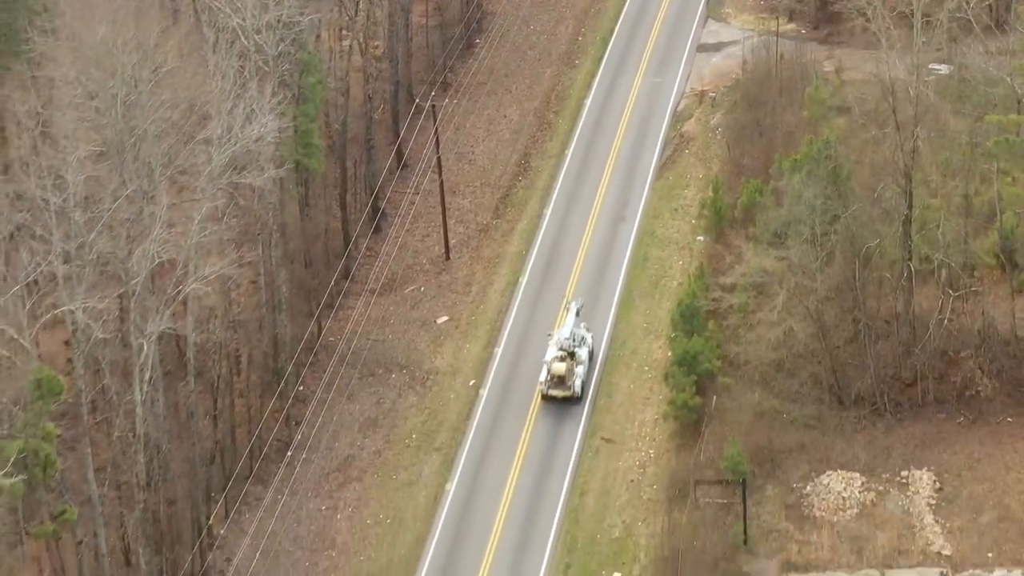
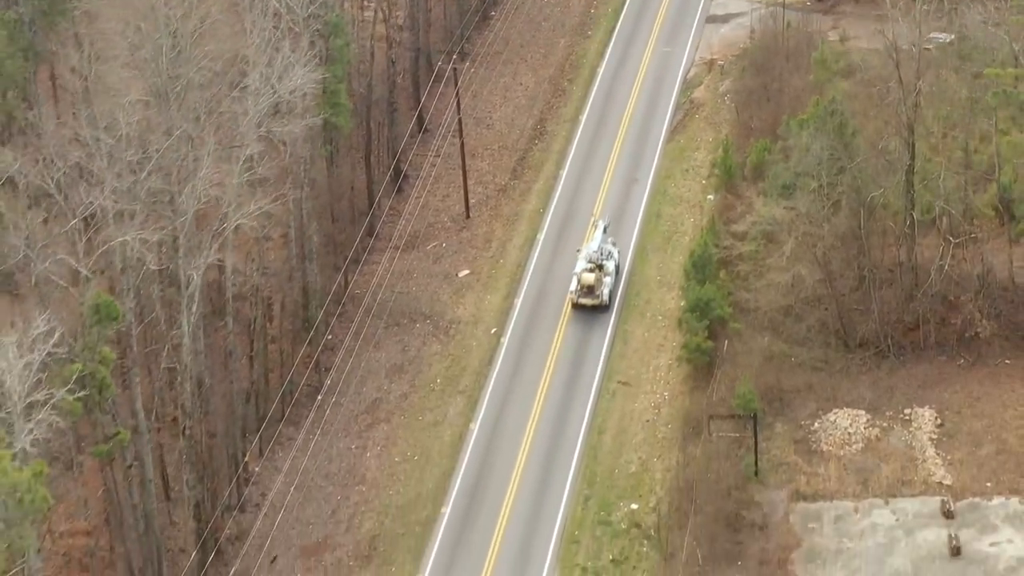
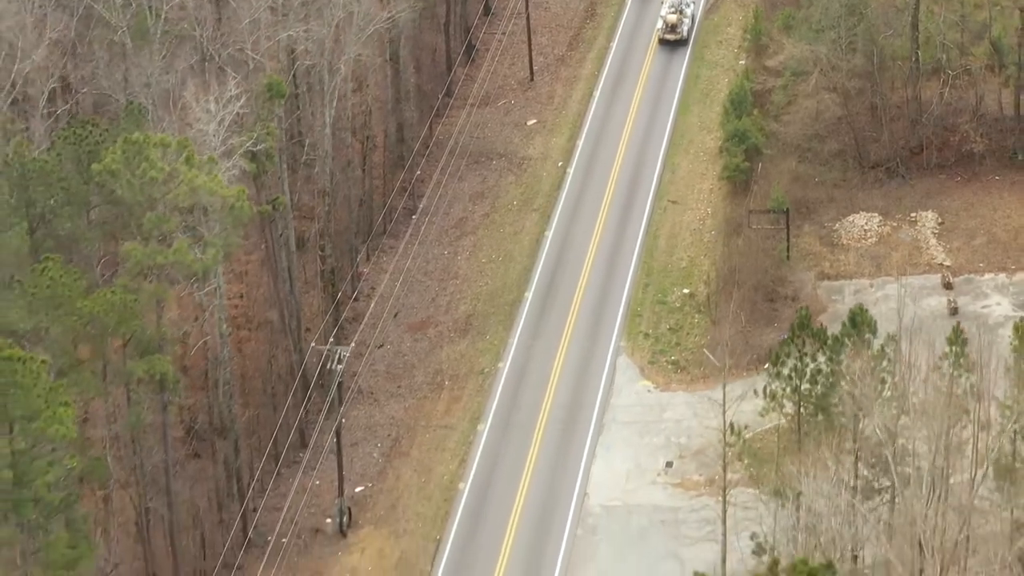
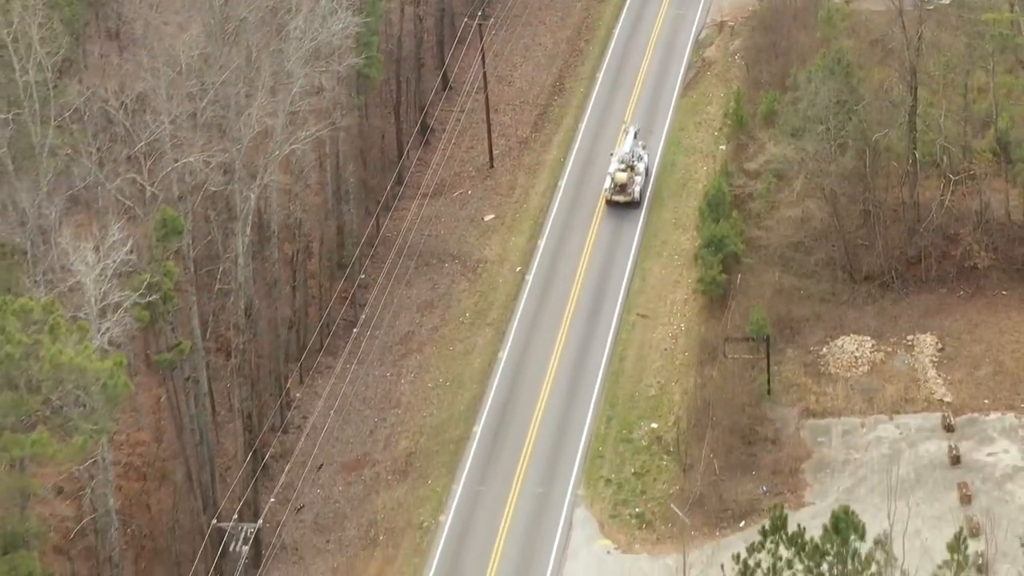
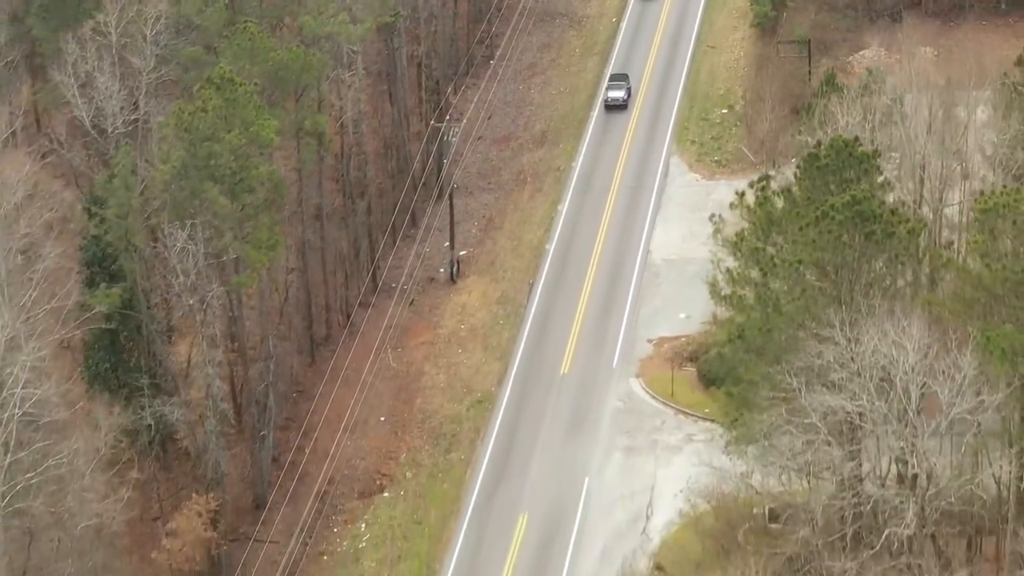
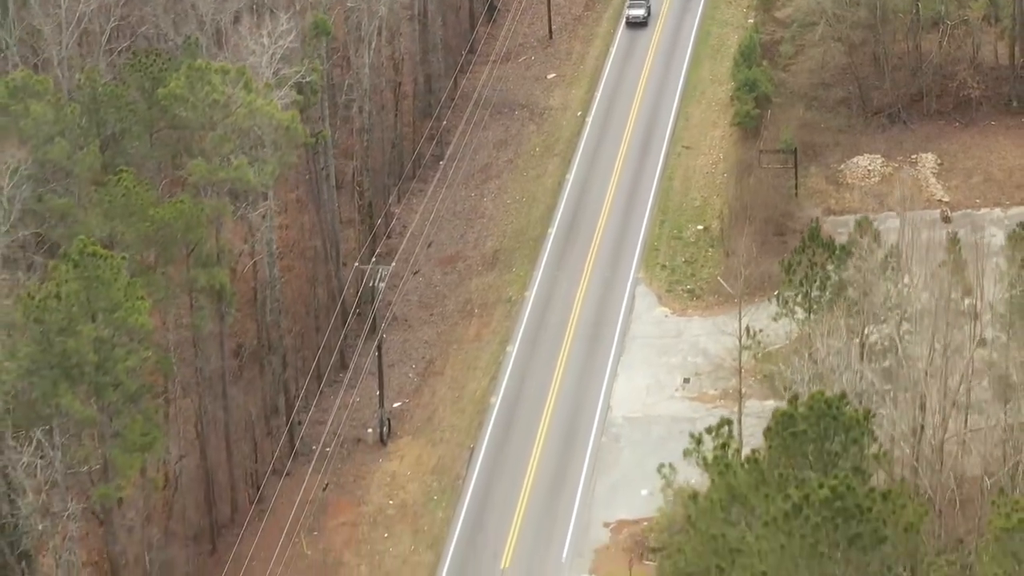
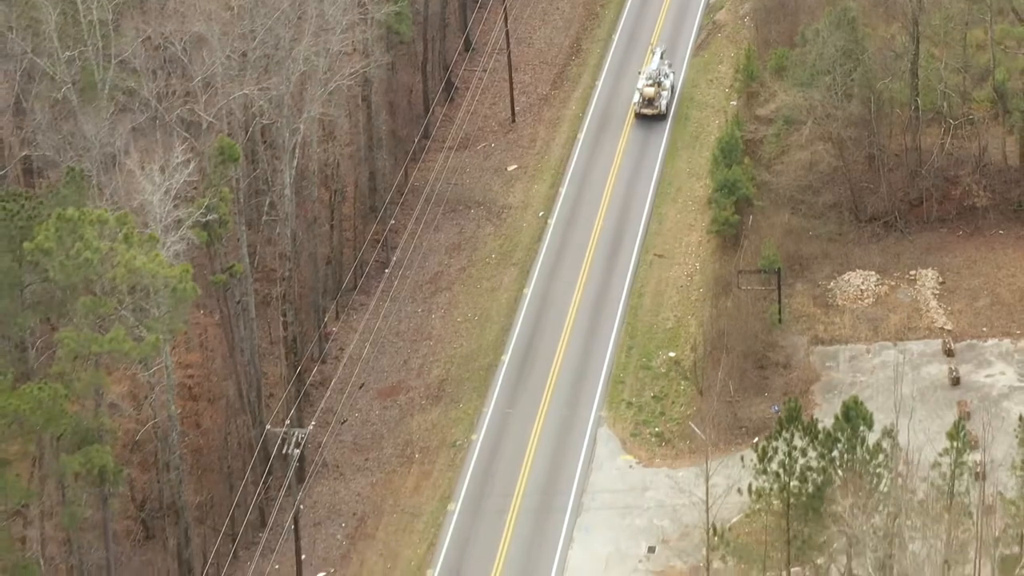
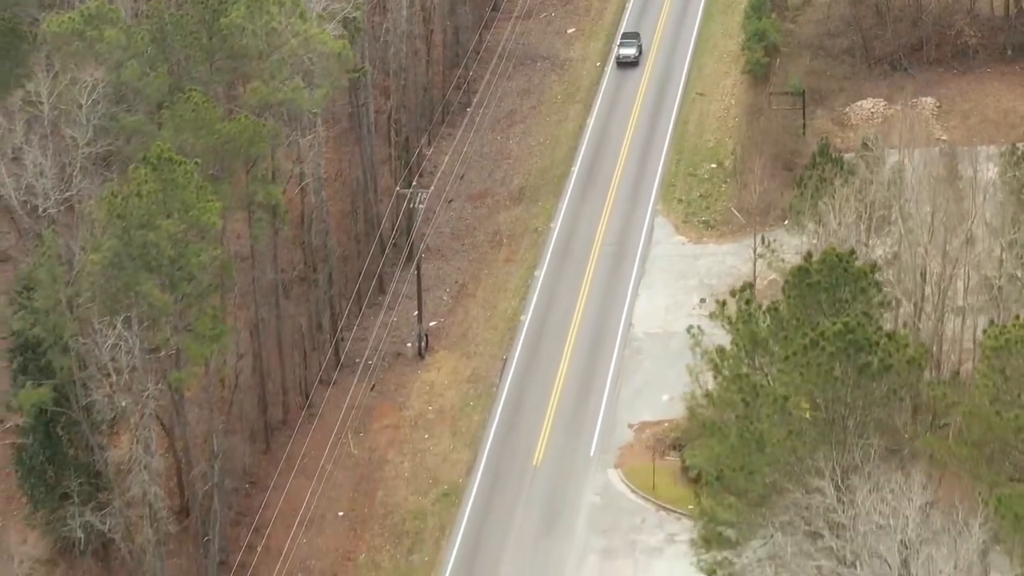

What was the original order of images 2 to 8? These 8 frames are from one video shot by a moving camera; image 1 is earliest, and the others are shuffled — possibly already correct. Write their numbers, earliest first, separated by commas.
2, 4, 7, 3, 6, 8, 5
